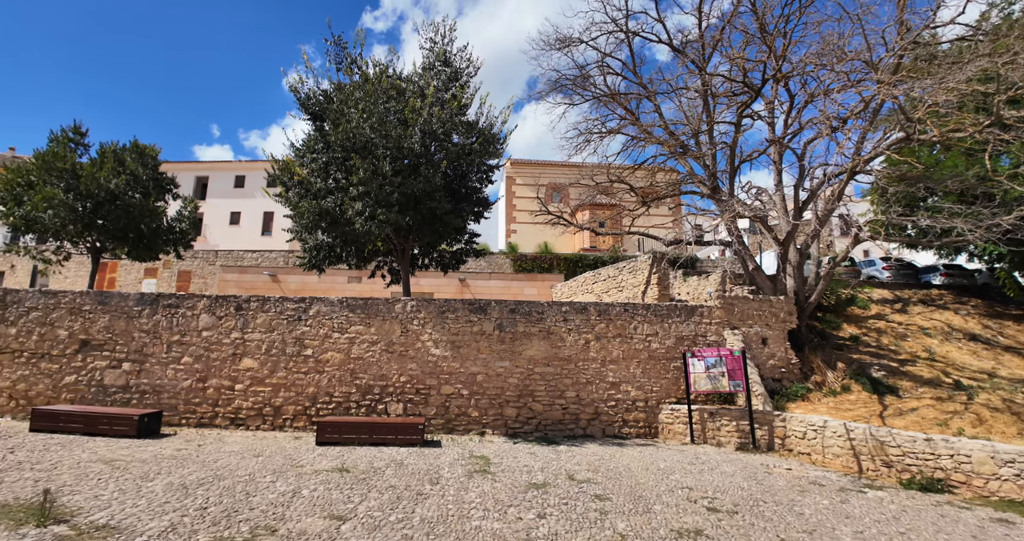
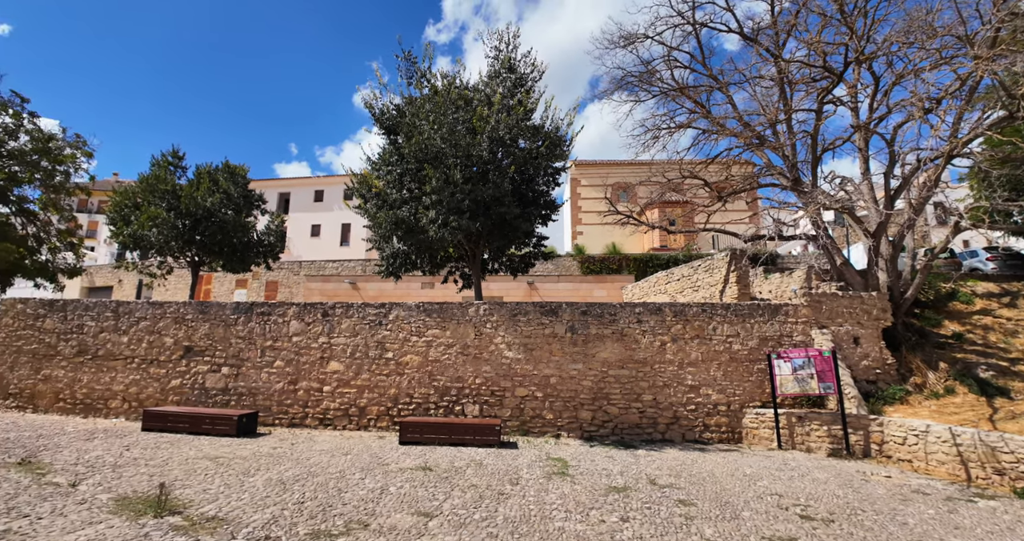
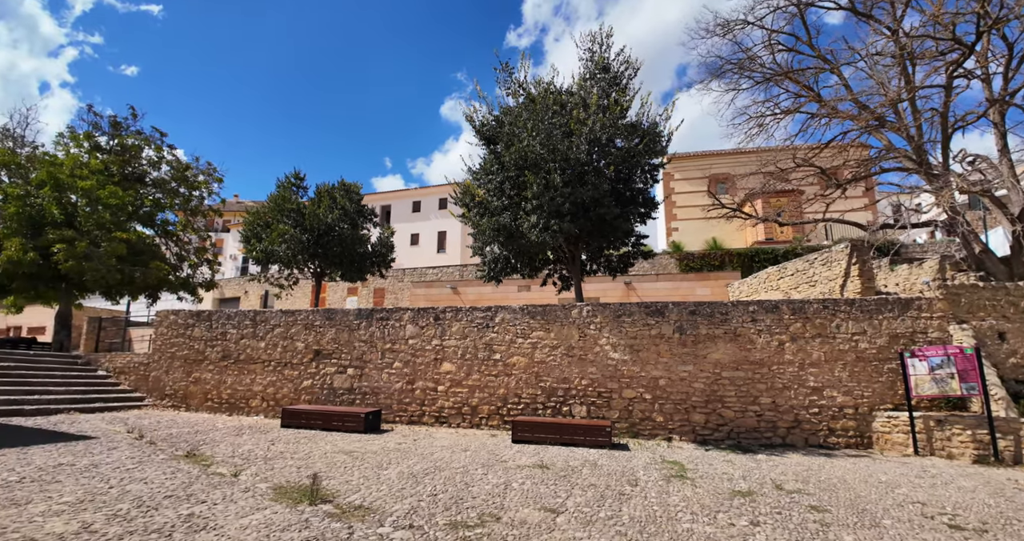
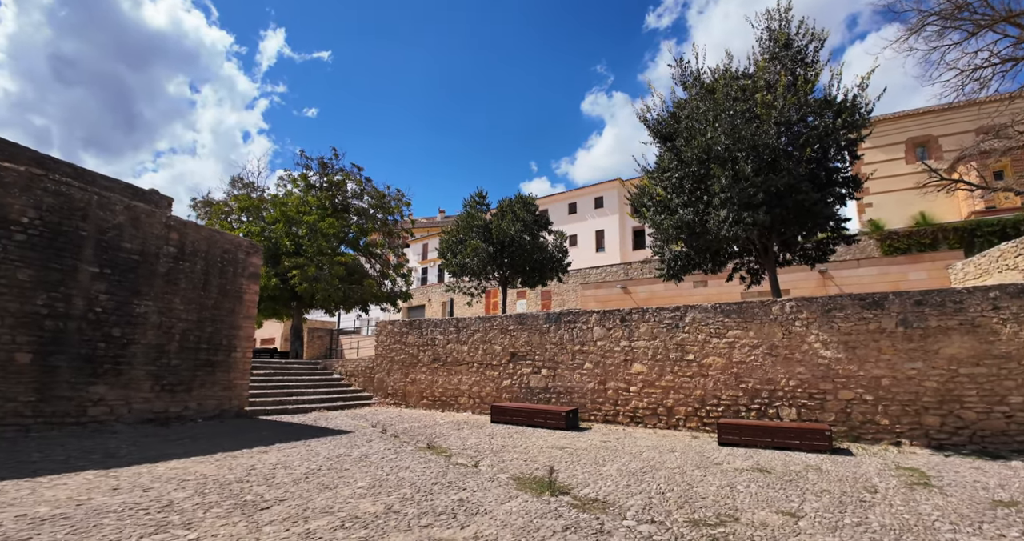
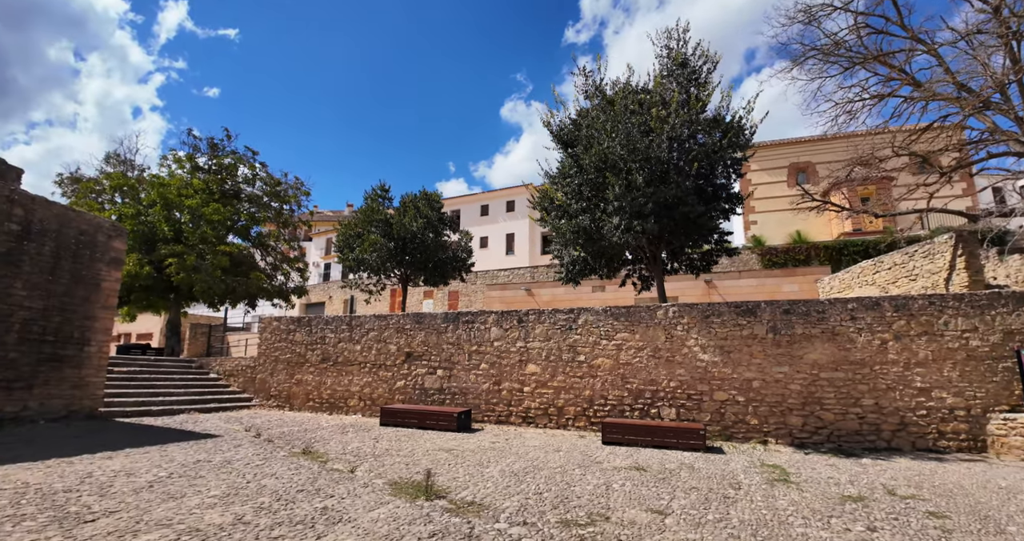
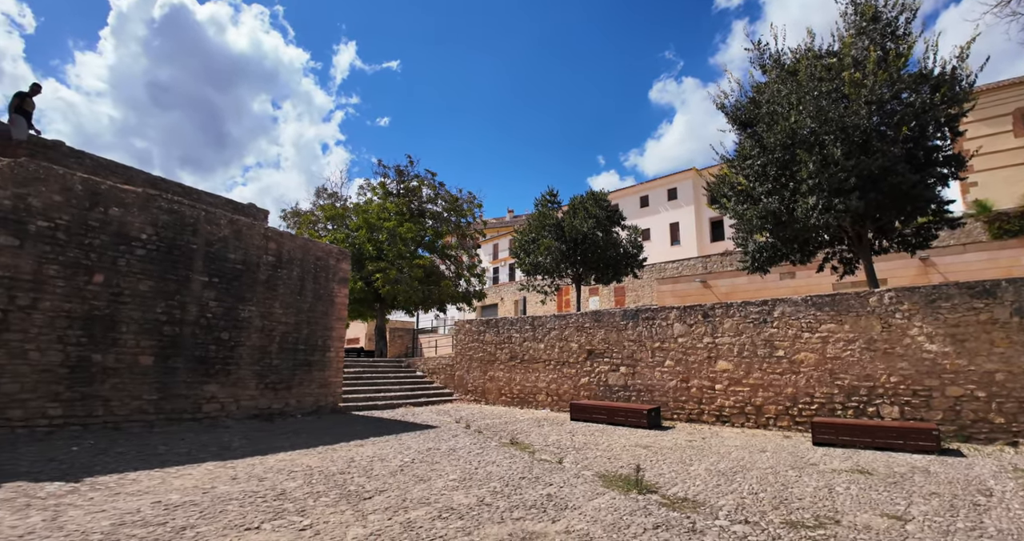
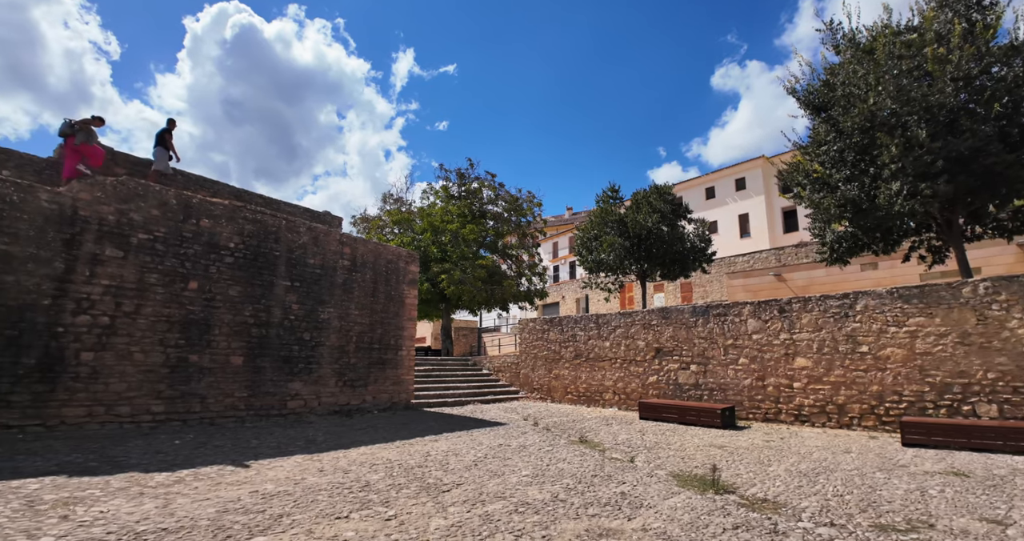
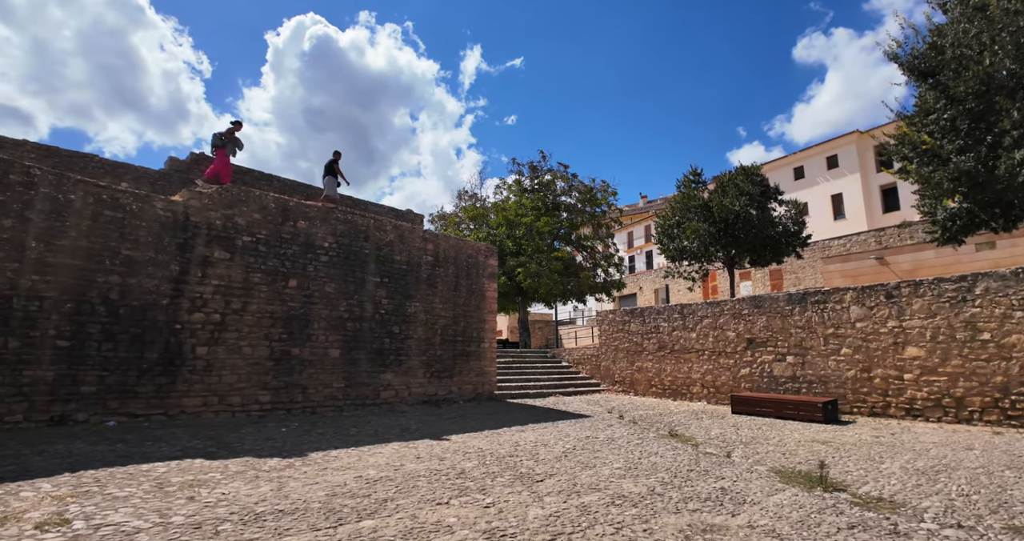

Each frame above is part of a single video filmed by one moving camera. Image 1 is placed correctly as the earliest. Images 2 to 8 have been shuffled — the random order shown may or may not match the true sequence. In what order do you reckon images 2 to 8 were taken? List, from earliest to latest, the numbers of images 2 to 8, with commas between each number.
2, 3, 5, 4, 6, 7, 8
